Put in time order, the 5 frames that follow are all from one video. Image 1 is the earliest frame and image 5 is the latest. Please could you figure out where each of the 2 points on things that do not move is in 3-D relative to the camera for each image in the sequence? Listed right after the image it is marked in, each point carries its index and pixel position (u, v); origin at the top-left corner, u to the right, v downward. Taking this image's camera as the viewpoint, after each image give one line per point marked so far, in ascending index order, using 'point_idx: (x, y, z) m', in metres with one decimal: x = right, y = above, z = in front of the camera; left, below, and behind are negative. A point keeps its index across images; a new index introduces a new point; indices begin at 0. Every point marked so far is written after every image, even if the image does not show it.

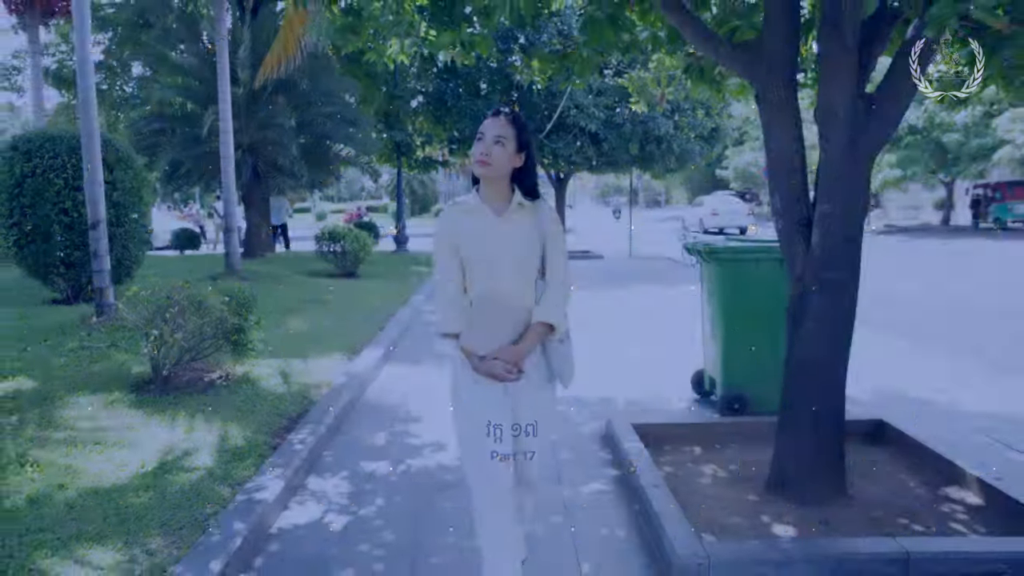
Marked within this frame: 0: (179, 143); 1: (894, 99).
0: (-6.7, +2.9, +14.9) m
1: (+1.9, +0.9, +3.6) m
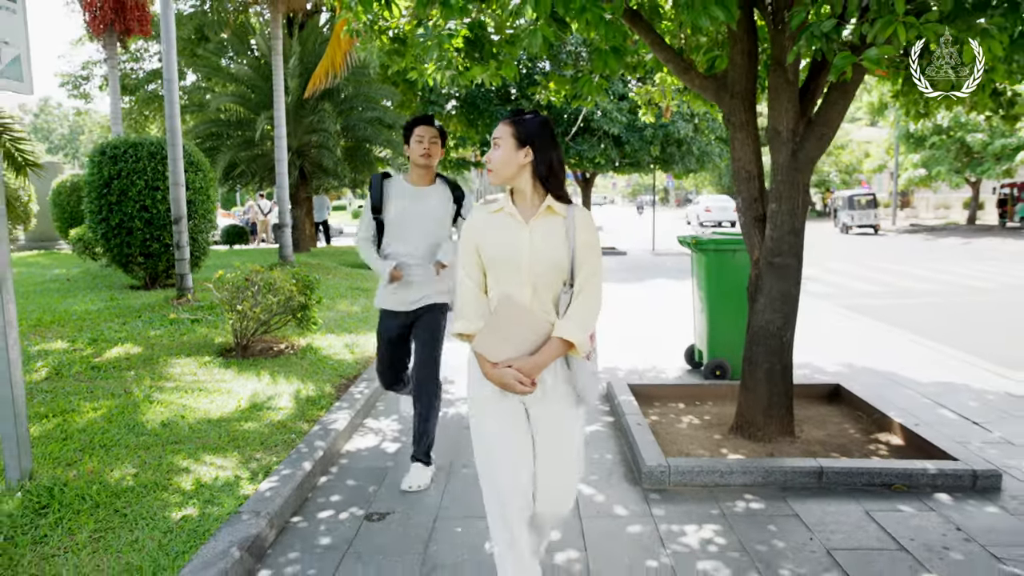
0: (-6.2, +3.1, +16.3) m
1: (+2.0, +1.0, +4.6) m
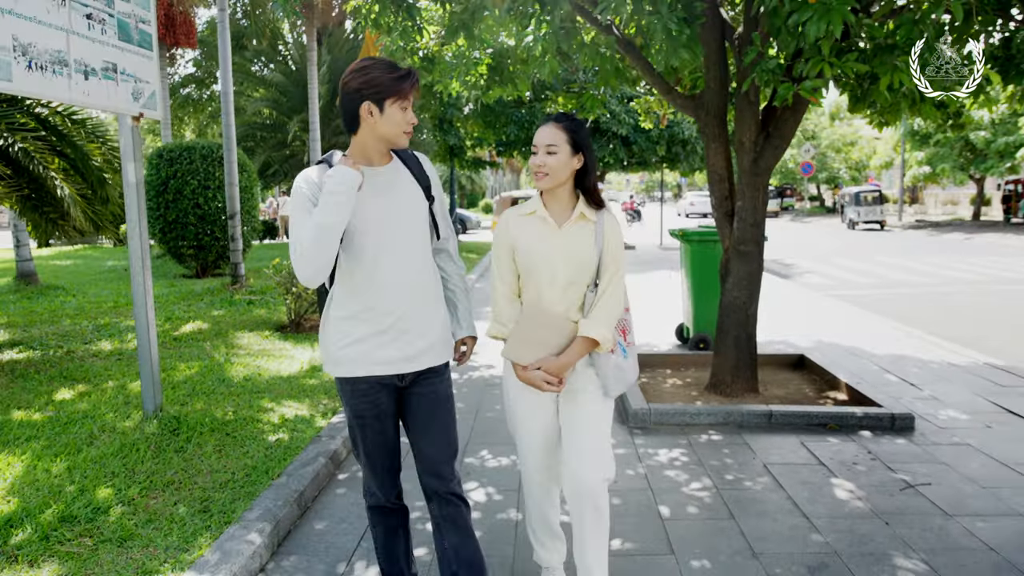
0: (-5.8, +3.4, +17.5) m
1: (+2.1, +1.2, +5.7) m
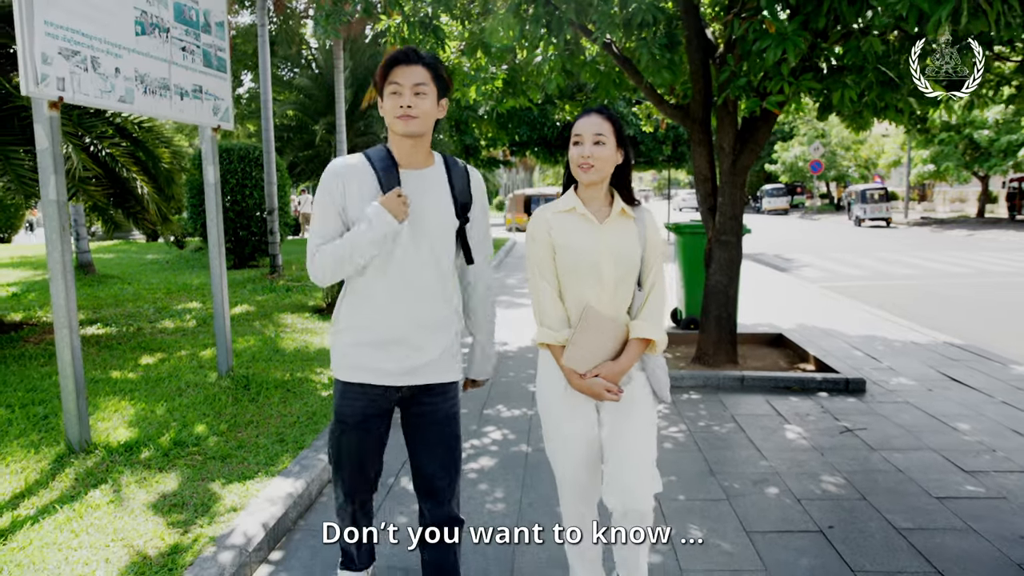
0: (-5.5, +3.5, +18.5) m
1: (+2.2, +1.3, +6.6) m
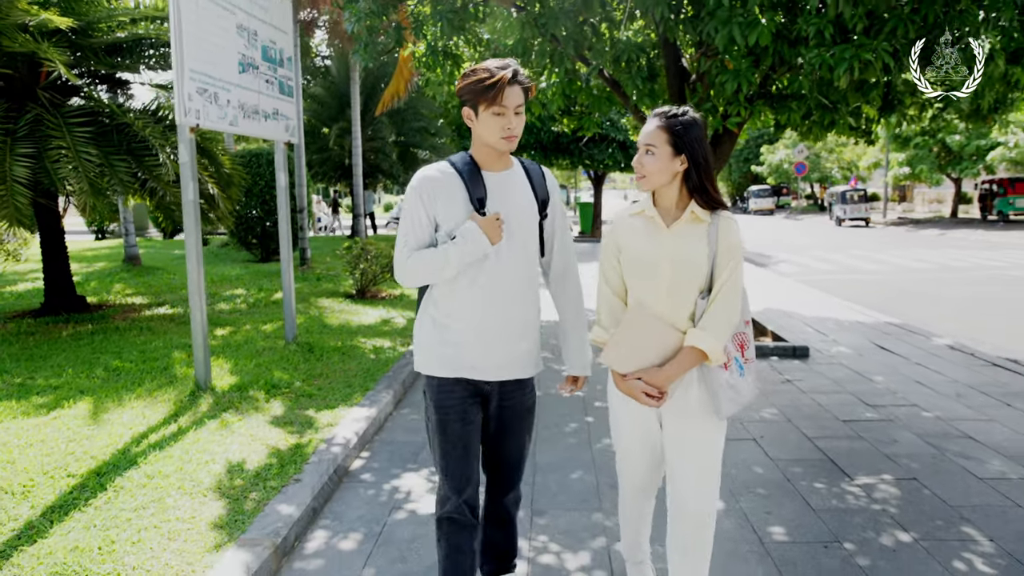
0: (-5.6, +3.7, +19.8) m
1: (+2.3, +1.5, +8.0) m
